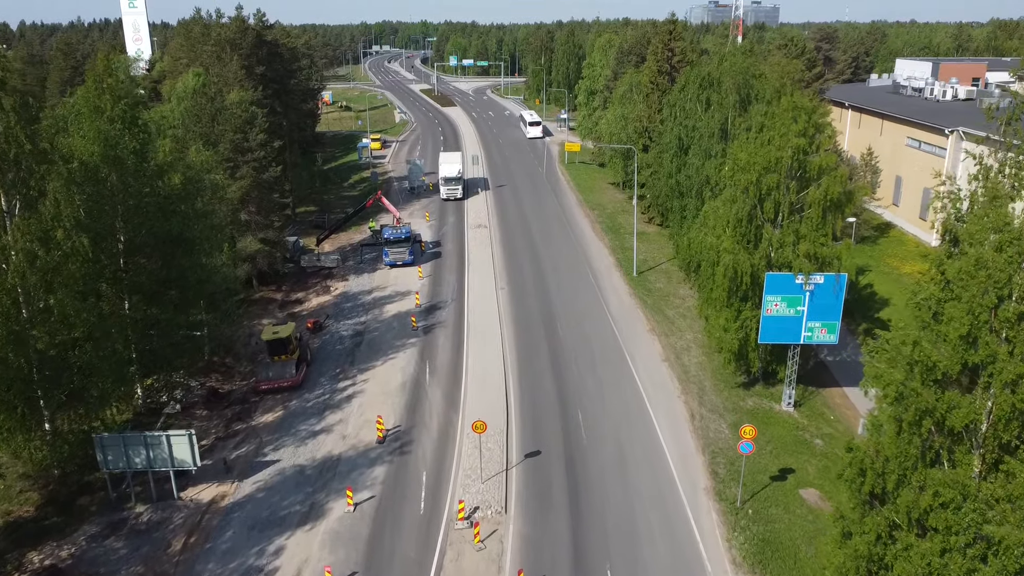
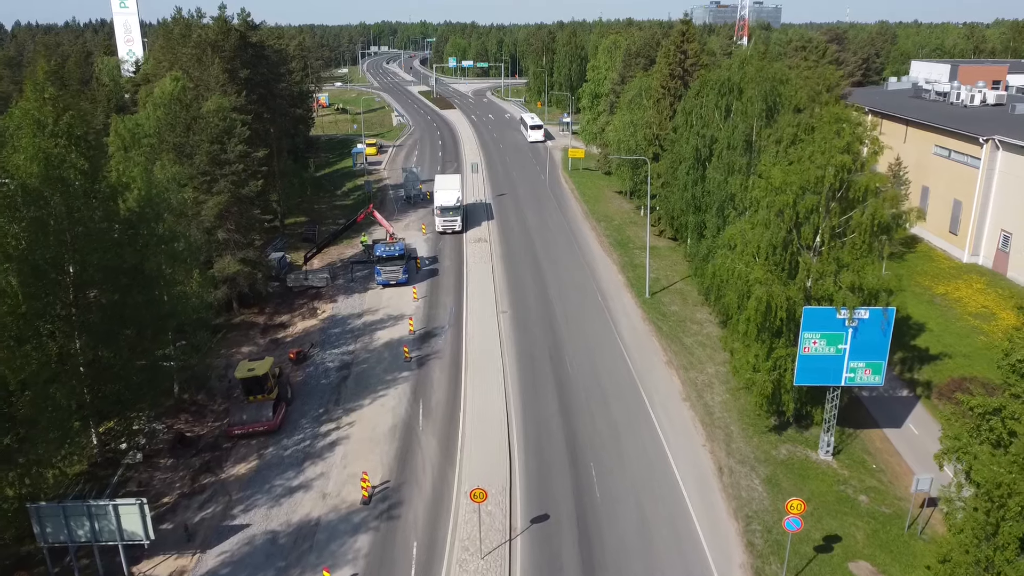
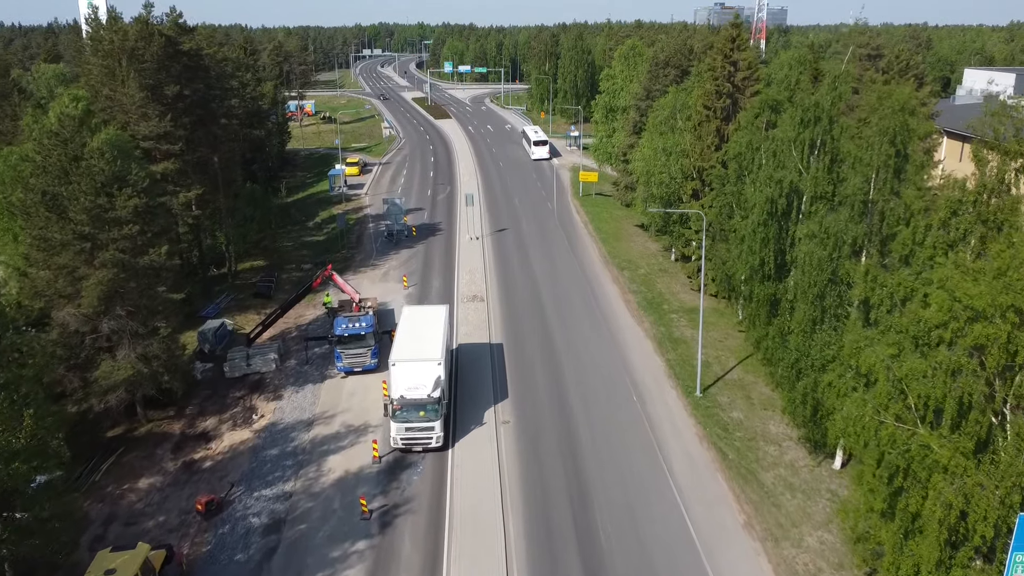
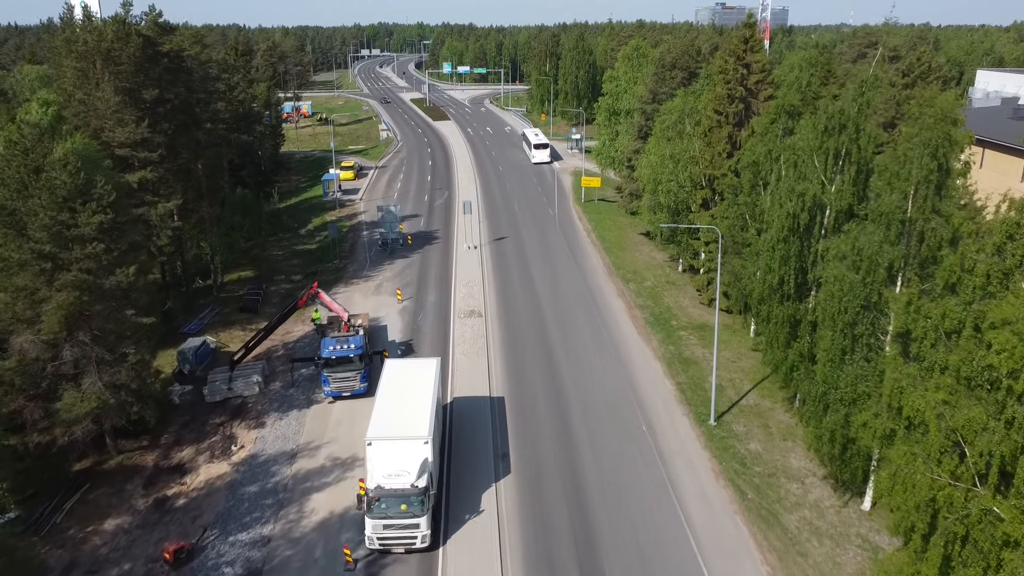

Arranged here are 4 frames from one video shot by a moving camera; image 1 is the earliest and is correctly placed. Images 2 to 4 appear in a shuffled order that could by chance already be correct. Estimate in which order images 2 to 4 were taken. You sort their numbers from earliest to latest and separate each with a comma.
2, 3, 4
